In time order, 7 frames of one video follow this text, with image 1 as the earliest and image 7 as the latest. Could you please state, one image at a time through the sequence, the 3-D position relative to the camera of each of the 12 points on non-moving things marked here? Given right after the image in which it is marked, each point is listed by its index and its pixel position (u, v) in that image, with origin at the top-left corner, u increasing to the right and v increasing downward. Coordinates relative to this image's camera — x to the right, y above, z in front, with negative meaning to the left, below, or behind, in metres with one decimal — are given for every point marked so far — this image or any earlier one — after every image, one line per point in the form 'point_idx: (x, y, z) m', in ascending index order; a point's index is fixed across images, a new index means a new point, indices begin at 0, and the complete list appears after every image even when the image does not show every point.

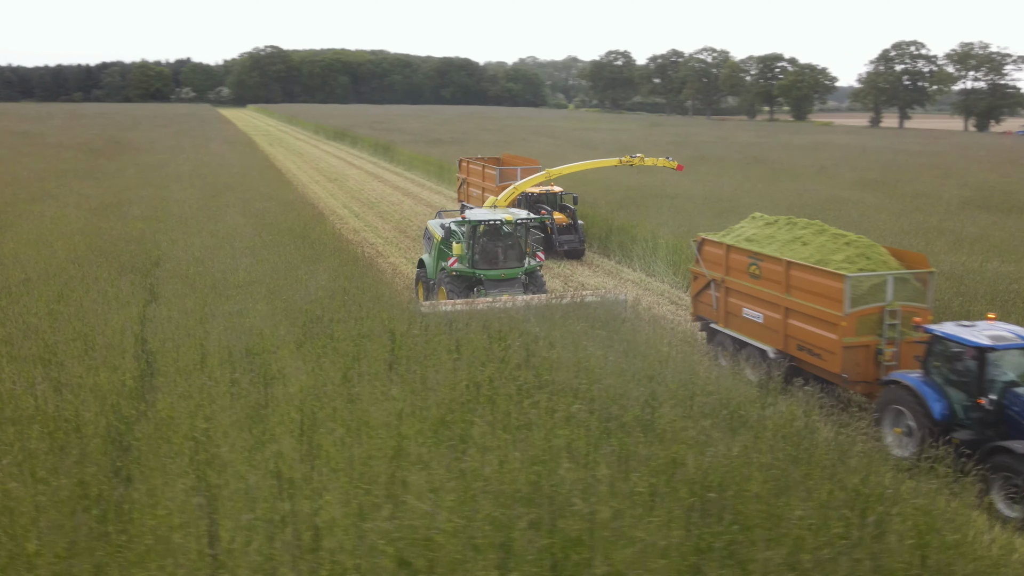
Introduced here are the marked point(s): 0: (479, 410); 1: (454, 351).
0: (-0.2, -0.8, +6.1) m
1: (-0.4, -0.6, +7.4) m
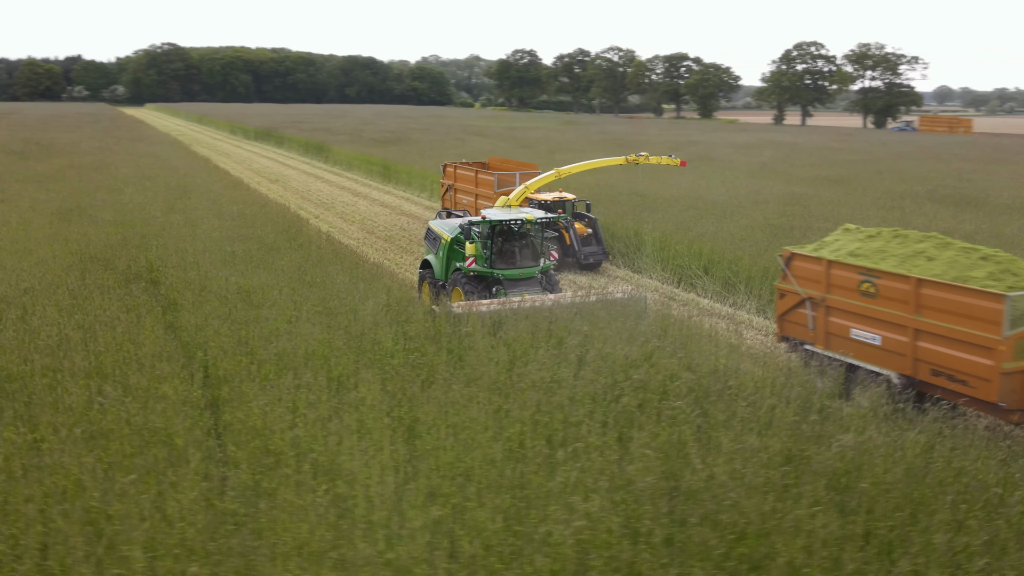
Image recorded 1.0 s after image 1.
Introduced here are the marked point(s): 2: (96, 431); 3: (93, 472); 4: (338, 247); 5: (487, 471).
0: (+0.5, -0.8, +6.1) m
1: (+0.1, -0.6, +7.4) m
2: (-2.5, -0.9, +5.7) m
3: (-2.2, -1.0, +5.1) m
4: (-2.5, +0.6, +13.2) m
5: (-0.1, -1.0, +5.3) m
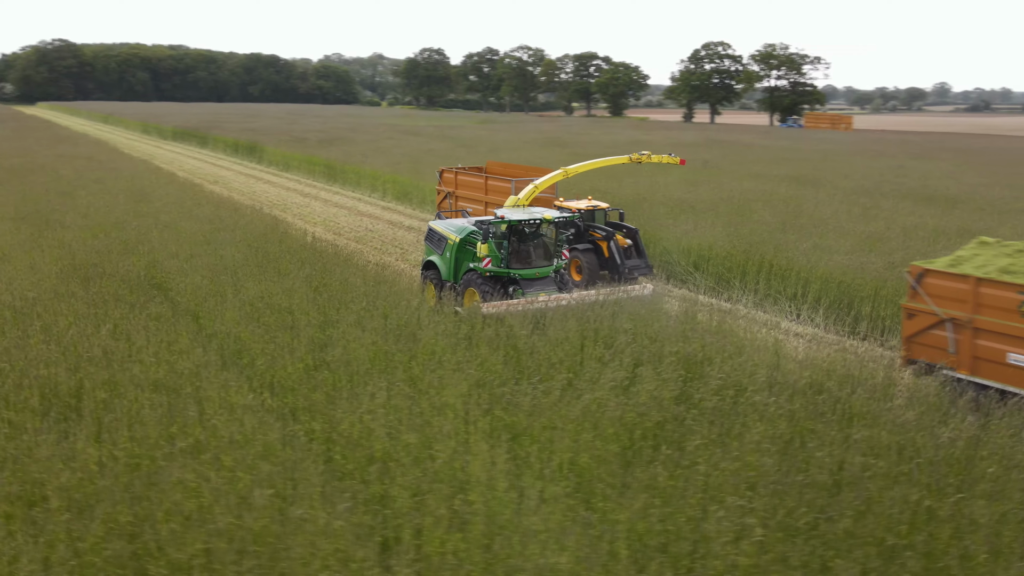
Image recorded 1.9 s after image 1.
0: (+1.1, -0.8, +6.1) m
1: (+0.6, -0.6, +7.4) m
2: (-1.8, -0.9, +5.5) m
3: (-1.5, -1.0, +4.9) m
4: (-2.6, +0.5, +12.9) m
5: (+0.6, -1.0, +5.3) m
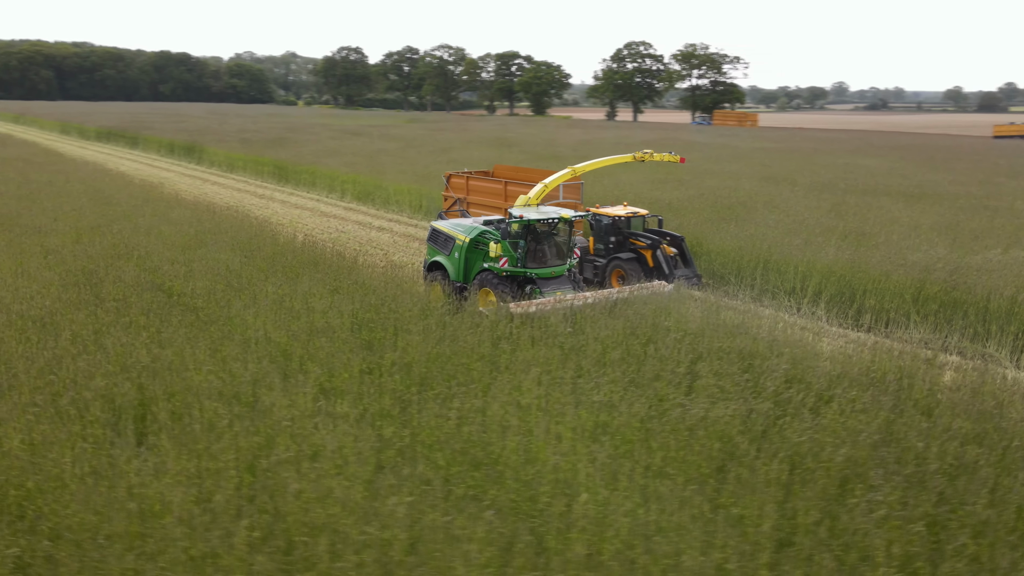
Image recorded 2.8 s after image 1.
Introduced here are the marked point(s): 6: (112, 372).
0: (+1.6, -0.8, +6.2) m
1: (+1.0, -0.5, +7.4) m
2: (-1.2, -1.0, +5.3) m
3: (-0.8, -1.1, +4.8) m
4: (-2.6, +0.5, +12.6) m
5: (+1.2, -1.0, +5.4) m
6: (-2.8, -0.6, +6.7) m
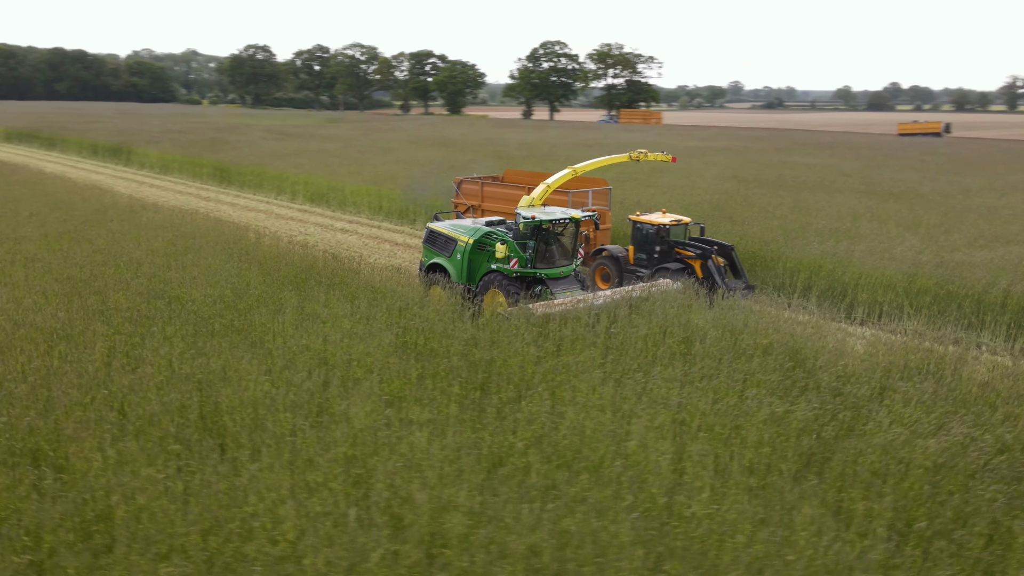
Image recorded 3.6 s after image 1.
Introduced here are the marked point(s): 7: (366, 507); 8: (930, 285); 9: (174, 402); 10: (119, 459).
0: (+2.1, -0.8, +6.4) m
1: (+1.4, -0.5, +7.5) m
2: (-0.6, -1.0, +5.2) m
3: (-0.2, -1.1, +4.7) m
4: (-2.7, +0.4, +12.4) m
5: (+1.8, -1.0, +5.5) m
6: (-2.3, -0.7, +6.4) m
7: (-0.7, -1.1, +4.7) m
8: (+4.8, 0.0, +10.9) m
9: (-2.2, -0.7, +6.1) m
10: (-2.1, -1.0, +5.2) m
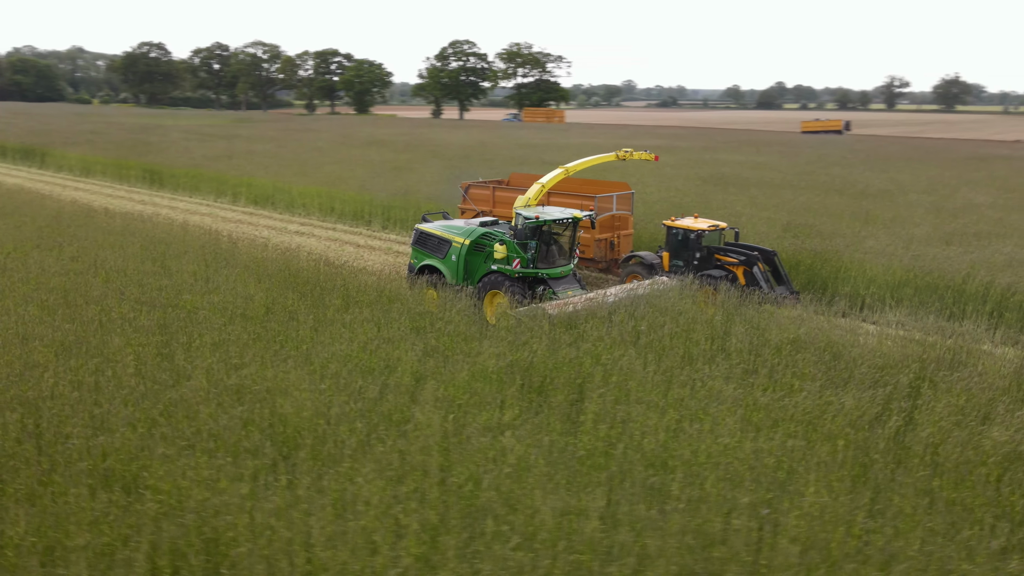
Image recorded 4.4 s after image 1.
0: (+2.5, -0.7, +6.5) m
1: (+1.7, -0.5, +7.6) m
2: (-0.1, -1.0, +5.1) m
3: (+0.4, -1.1, +4.7) m
4: (-2.9, +0.4, +12.0) m
5: (+2.3, -1.0, +5.6) m
6: (-1.9, -0.7, +6.1) m
7: (-0.1, -1.1, +4.7) m
8: (+4.8, +0.1, +11.3) m
9: (-1.7, -0.8, +5.8) m
10: (-1.6, -1.0, +5.0) m
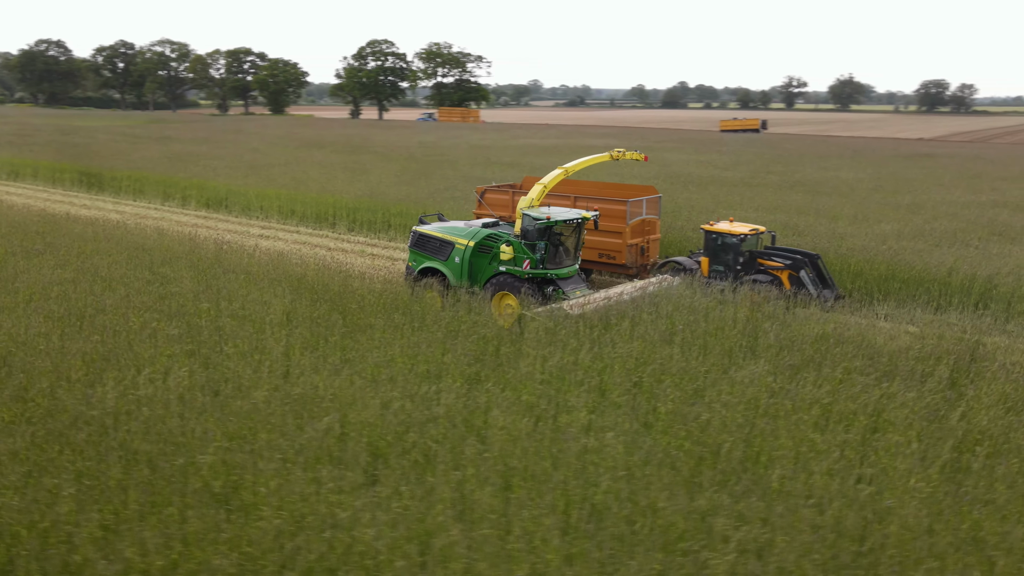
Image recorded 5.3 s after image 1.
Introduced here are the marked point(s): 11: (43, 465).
0: (+3.0, -0.7, +6.8) m
1: (+2.0, -0.5, +7.8) m
2: (+0.5, -1.0, +5.1) m
3: (+1.0, -1.1, +4.7) m
4: (-2.9, +0.3, +11.8) m
5: (+2.8, -0.9, +5.8) m
6: (-1.4, -0.8, +6.0) m
7: (+0.5, -1.1, +4.7) m
8: (+4.7, +0.2, +11.8) m
9: (-1.2, -0.8, +5.7) m
10: (-1.0, -1.0, +4.9) m
11: (-2.6, -1.0, +5.3) m
